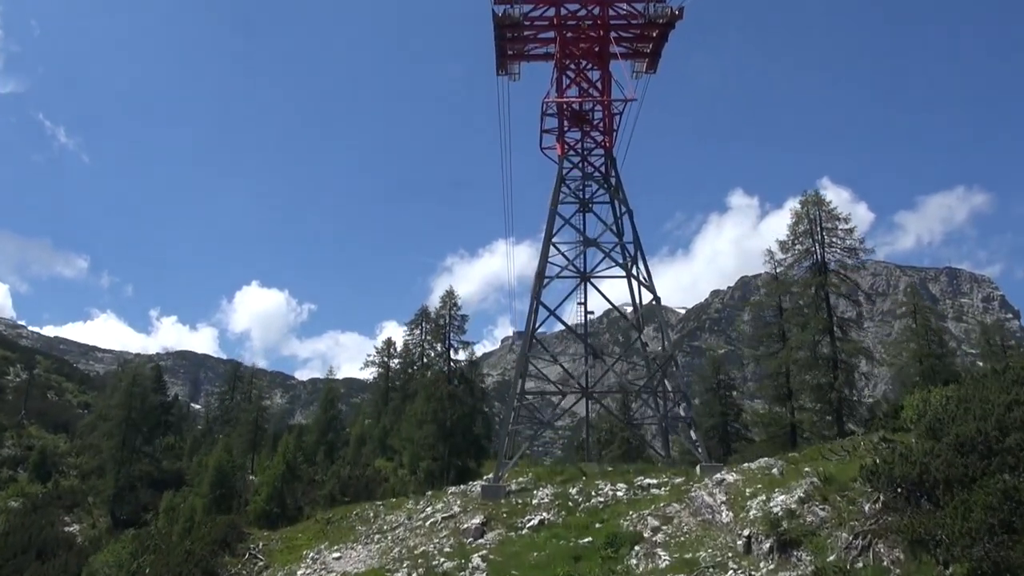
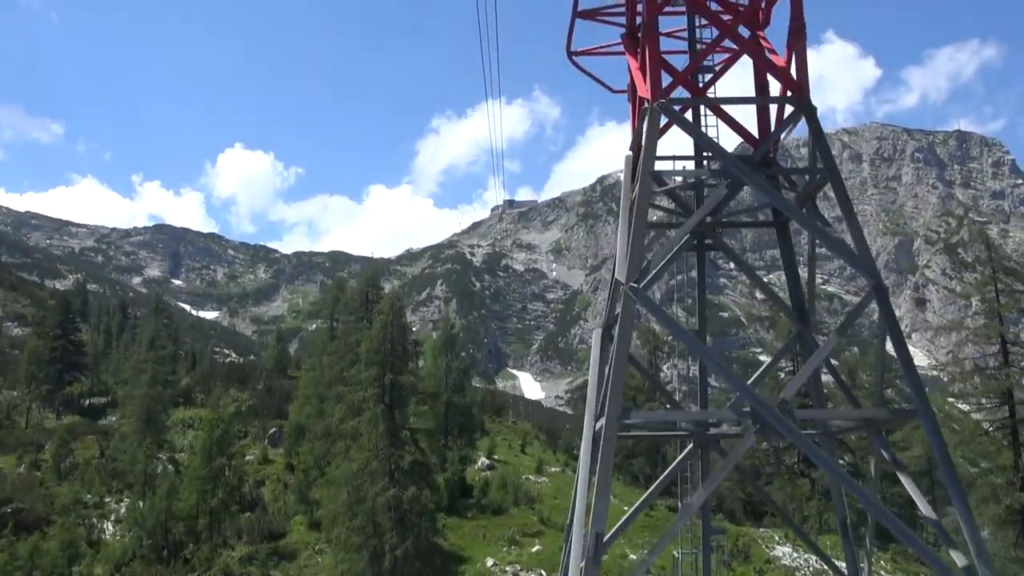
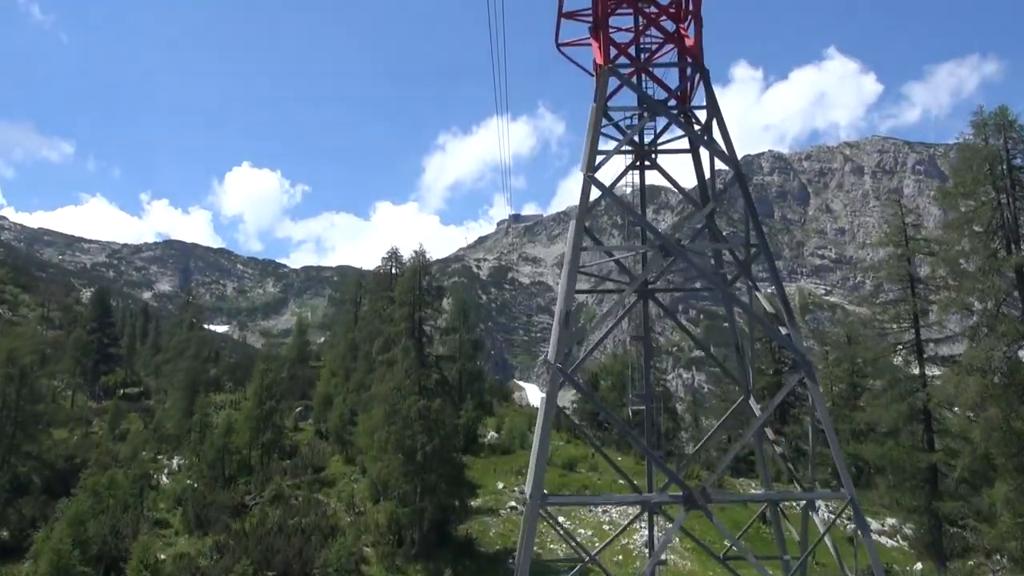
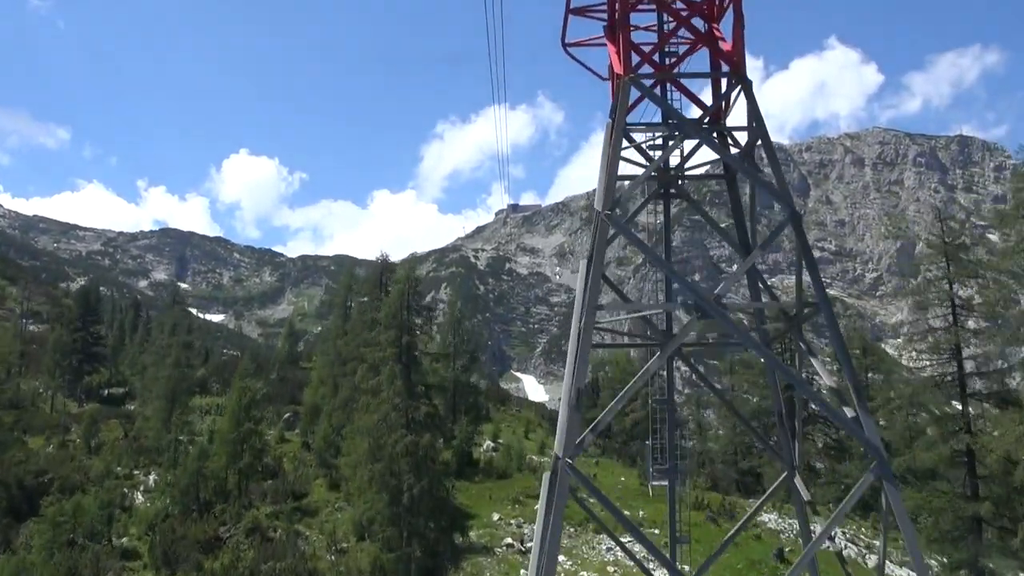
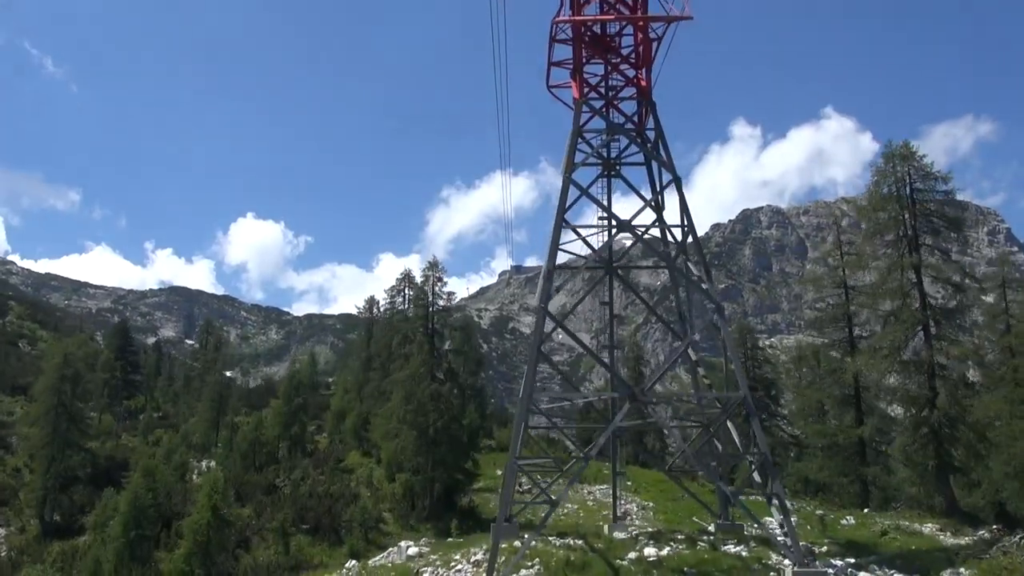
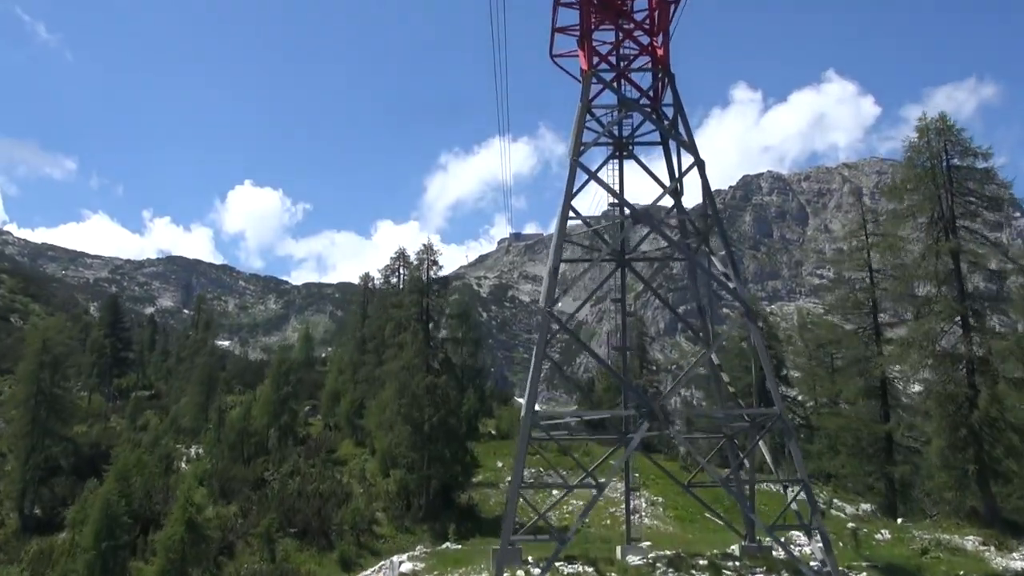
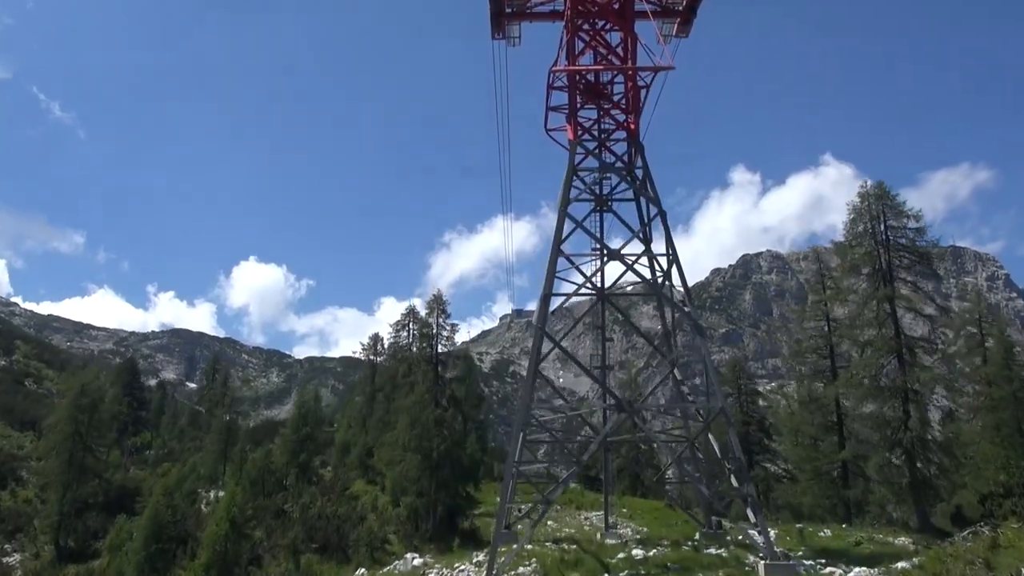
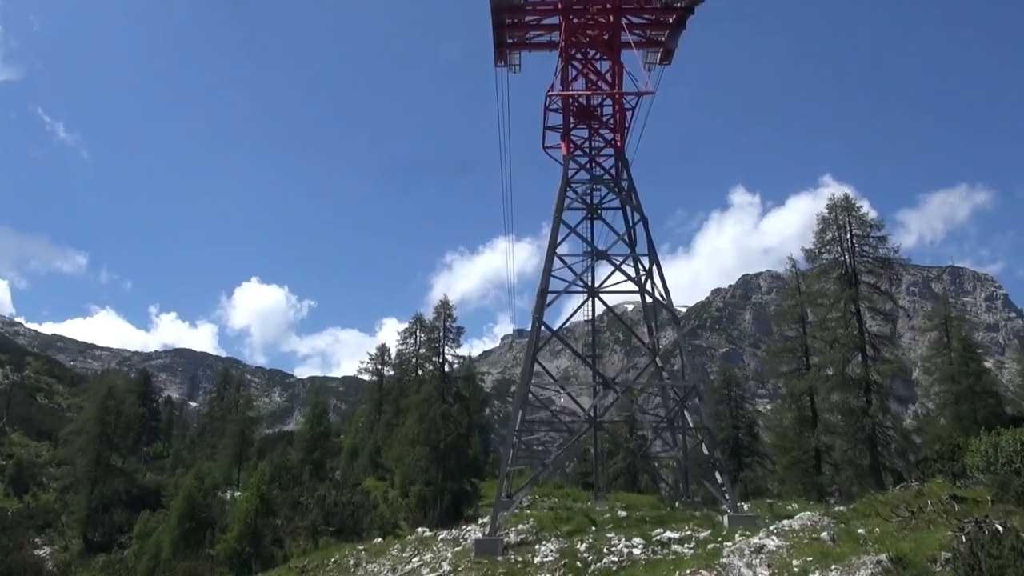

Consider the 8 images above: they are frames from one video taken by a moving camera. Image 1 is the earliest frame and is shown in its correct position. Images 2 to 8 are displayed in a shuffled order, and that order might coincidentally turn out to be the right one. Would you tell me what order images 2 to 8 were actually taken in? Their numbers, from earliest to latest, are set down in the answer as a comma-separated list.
8, 7, 5, 6, 3, 4, 2
